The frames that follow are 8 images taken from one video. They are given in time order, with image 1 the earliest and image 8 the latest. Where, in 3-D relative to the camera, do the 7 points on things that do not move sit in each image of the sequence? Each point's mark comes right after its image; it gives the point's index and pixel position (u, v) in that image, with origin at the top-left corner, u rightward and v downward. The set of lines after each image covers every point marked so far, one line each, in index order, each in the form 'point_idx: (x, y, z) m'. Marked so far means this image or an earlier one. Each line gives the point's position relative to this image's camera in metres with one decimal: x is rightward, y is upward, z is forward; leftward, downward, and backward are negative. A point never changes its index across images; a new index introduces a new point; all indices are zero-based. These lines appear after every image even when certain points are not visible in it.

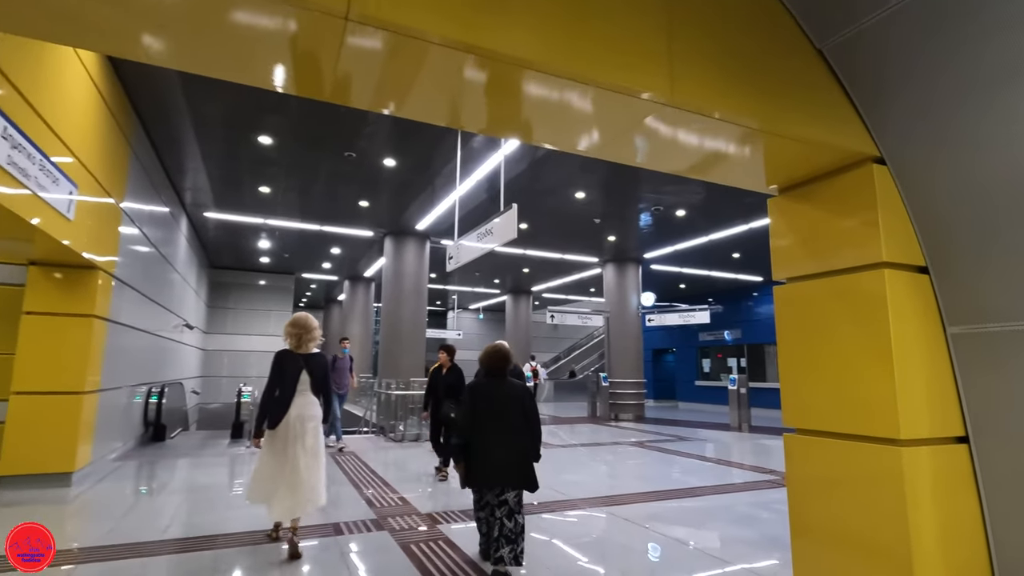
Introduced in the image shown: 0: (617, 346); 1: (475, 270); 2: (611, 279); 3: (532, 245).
0: (+2.5, -1.3, +12.5) m
1: (-1.0, +0.5, +14.7) m
2: (+2.3, +0.2, +12.7) m
3: (+0.4, +0.9, +11.4) m
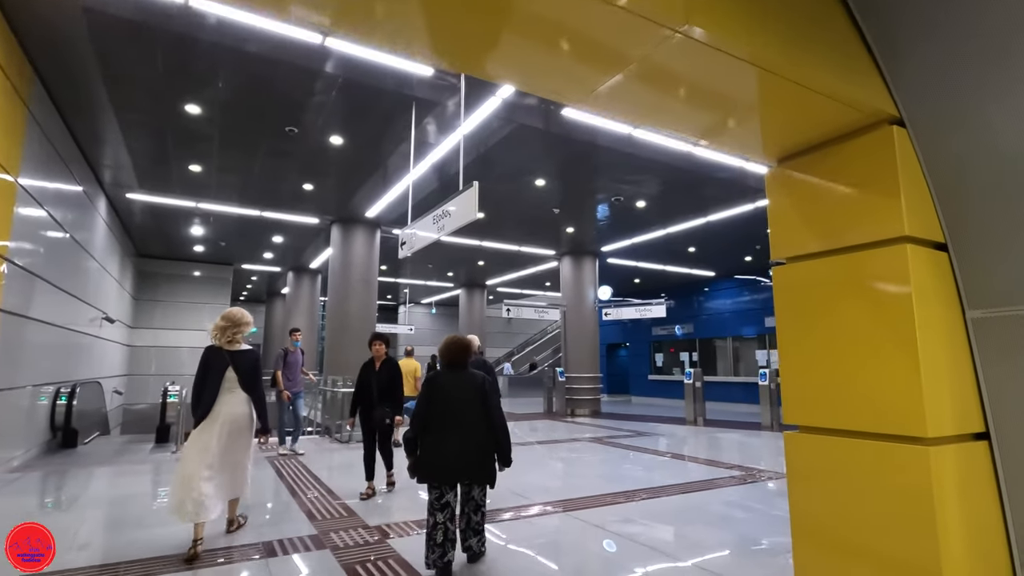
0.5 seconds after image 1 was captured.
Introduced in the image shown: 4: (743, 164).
0: (+1.4, -1.2, +12.3) m
1: (-2.3, +0.7, +14.2) m
2: (+1.3, +0.4, +12.5) m
3: (-0.5, +1.1, +11.0) m
4: (+3.0, +1.6, +7.0) m
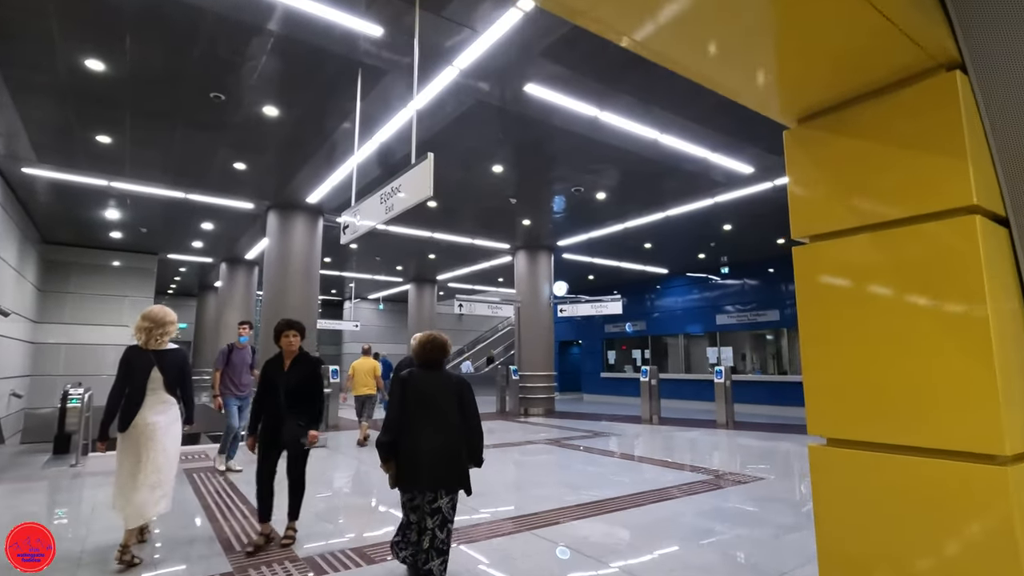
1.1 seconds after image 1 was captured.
0: (+0.4, -1.1, +11.9) m
1: (-3.5, +0.9, +13.4) m
2: (+0.2, +0.5, +12.1) m
3: (-1.4, +1.2, +10.5) m
4: (+2.5, +1.7, +6.8) m
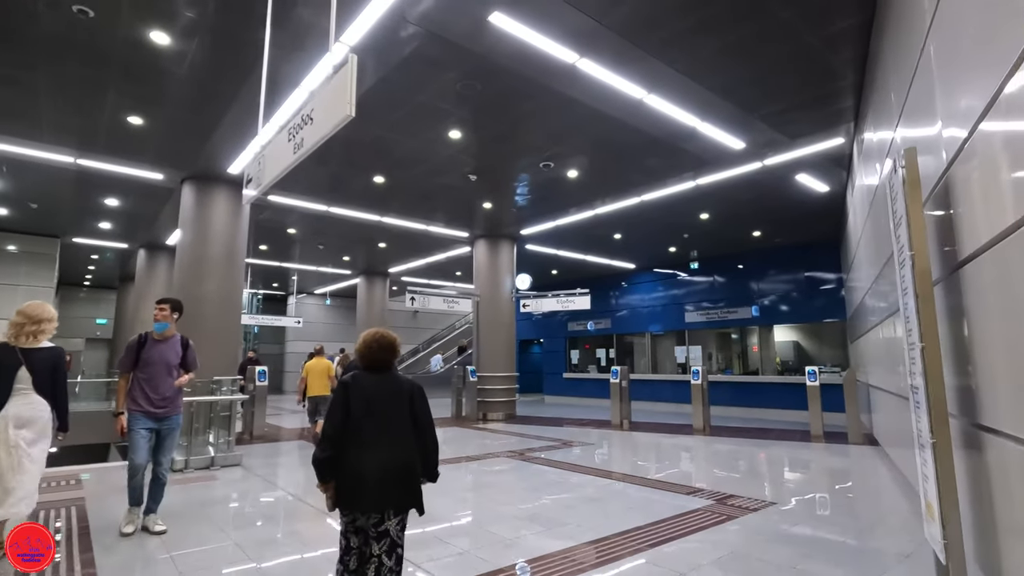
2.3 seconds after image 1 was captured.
0: (-0.5, -0.9, +10.9) m
1: (-4.4, +1.0, +12.1) m
2: (-0.6, +0.6, +11.1) m
3: (-2.1, +1.4, +9.3) m
4: (+2.0, +1.8, +5.9) m
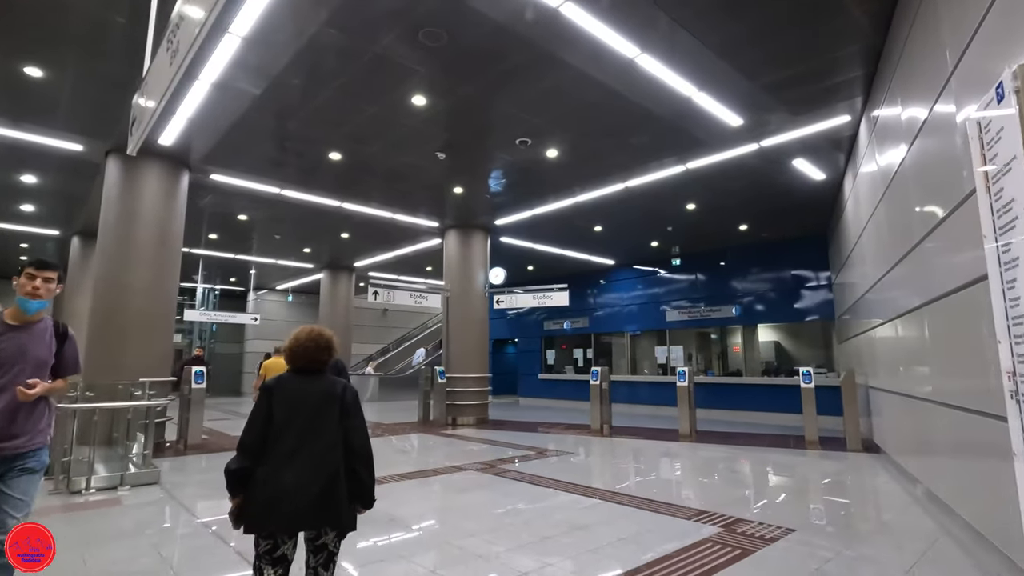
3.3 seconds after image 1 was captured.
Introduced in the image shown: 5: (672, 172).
0: (-1.0, -0.8, +10.1) m
1: (-5.0, +1.2, +11.1) m
2: (-1.1, +0.7, +10.3) m
3: (-2.6, +1.5, +8.4) m
4: (+1.8, +1.9, +5.3) m
5: (+2.2, +1.6, +7.4) m
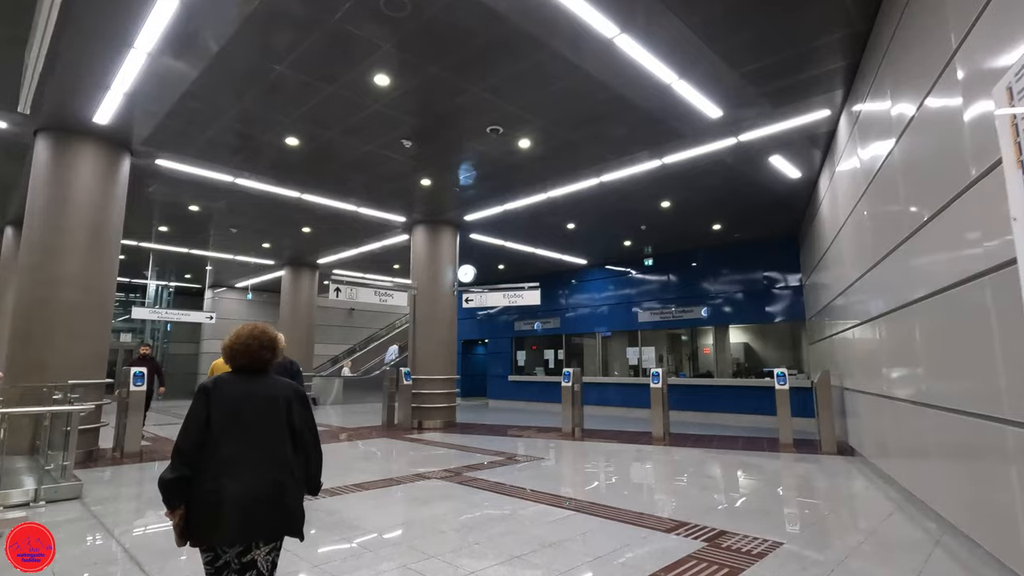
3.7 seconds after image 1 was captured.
0: (-1.6, -0.8, +9.7) m
1: (-5.5, +1.3, +10.5) m
2: (-1.7, +0.8, +9.9) m
3: (-3.0, +1.5, +8.0) m
4: (+1.5, +1.9, +5.0) m
5: (+1.8, +1.6, +7.1) m
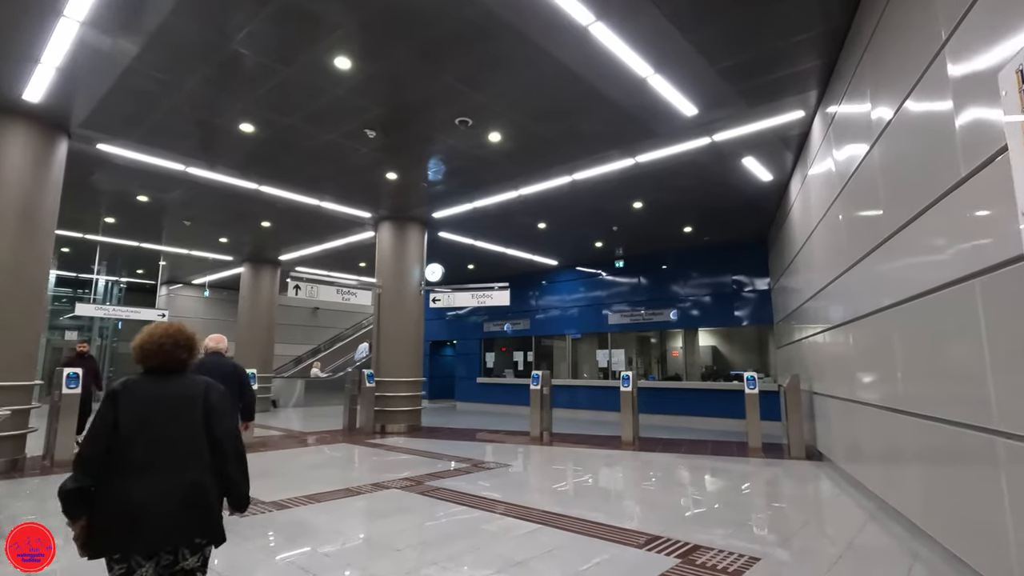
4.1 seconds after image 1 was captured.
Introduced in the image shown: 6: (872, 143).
0: (-2.1, -0.8, +9.4) m
1: (-6.1, +1.3, +10.0) m
2: (-2.2, +0.8, +9.5) m
3: (-3.4, +1.6, +7.5) m
4: (+1.2, +1.9, +4.9) m
5: (+1.4, +1.6, +7.0) m
6: (+2.8, +1.1, +4.2) m
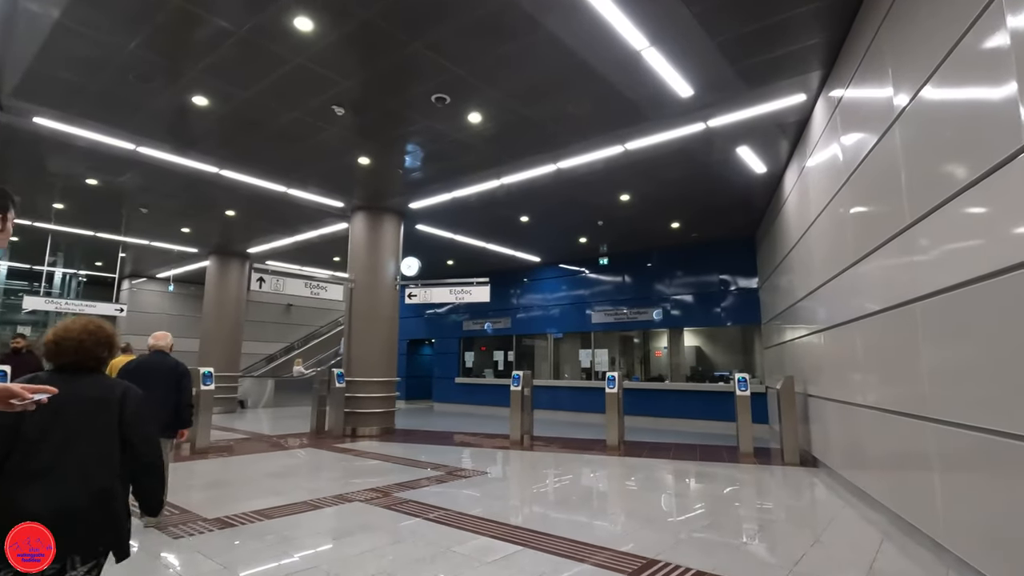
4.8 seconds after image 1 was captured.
0: (-2.5, -0.7, +8.8) m
1: (-6.4, +1.5, +9.3) m
2: (-2.6, +0.9, +9.0) m
3: (-3.7, +1.7, +7.0) m
4: (+1.1, +2.0, +4.5) m
5: (+1.2, +1.7, +6.6) m
6: (+2.7, +1.2, +3.9) m
